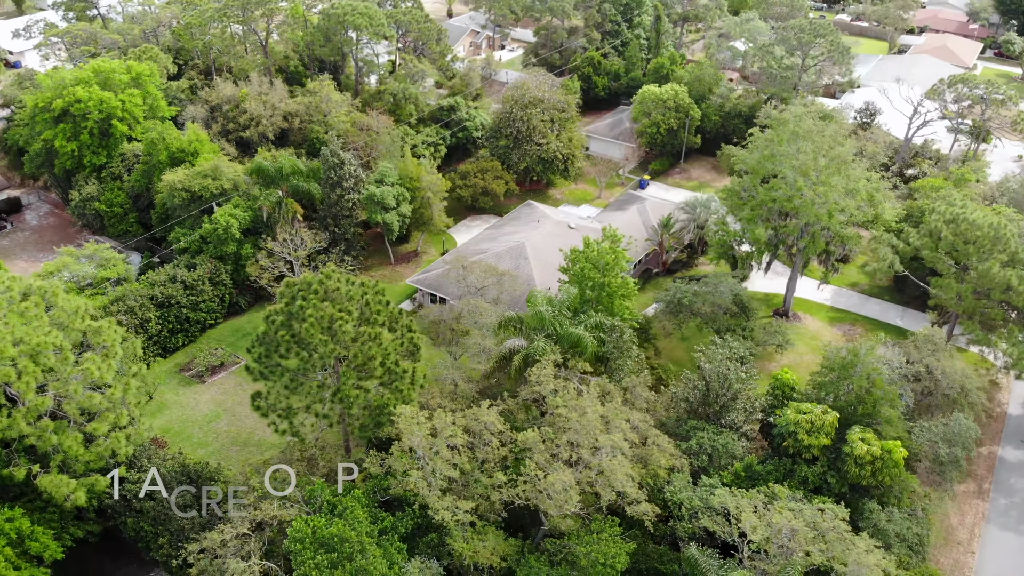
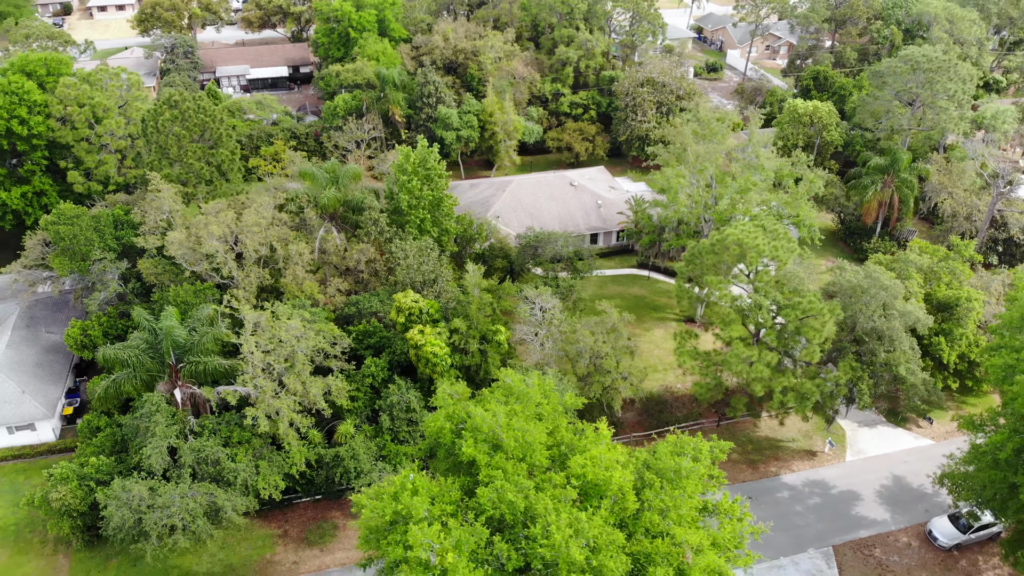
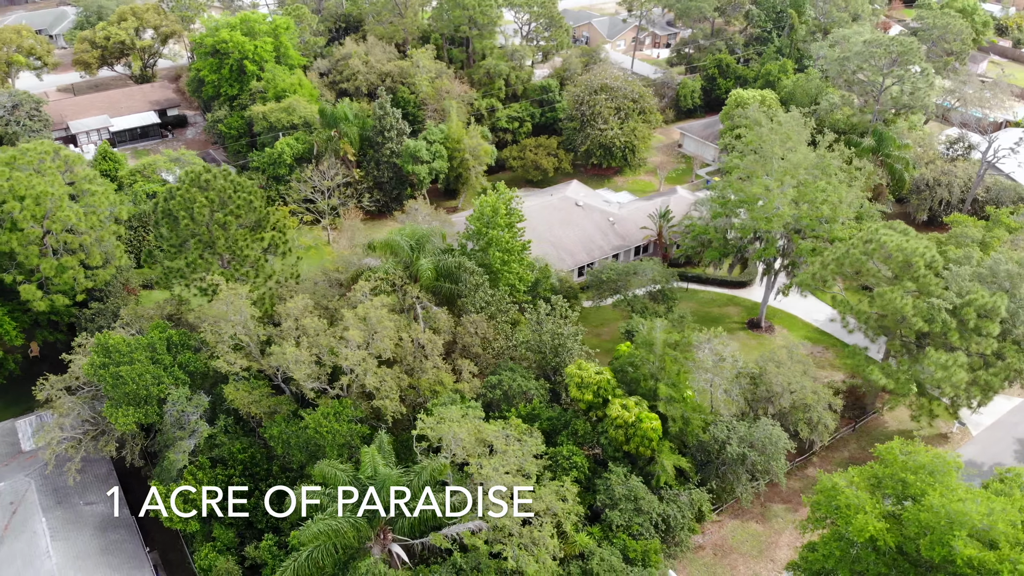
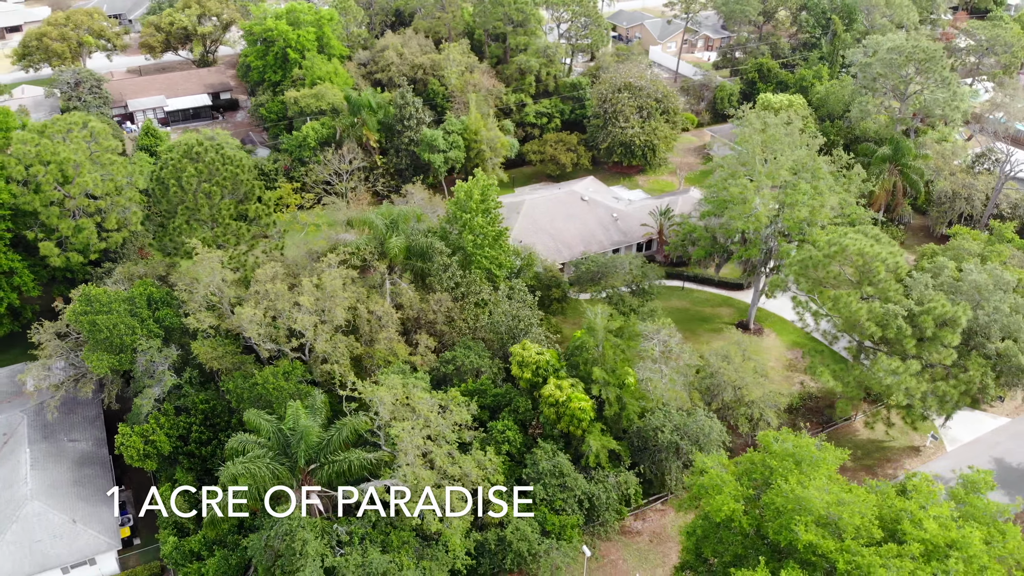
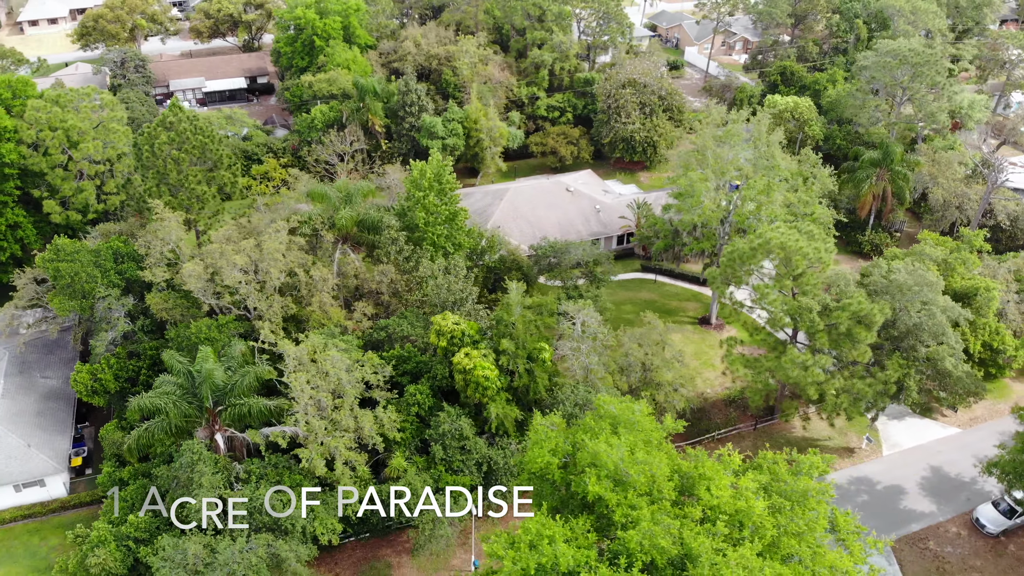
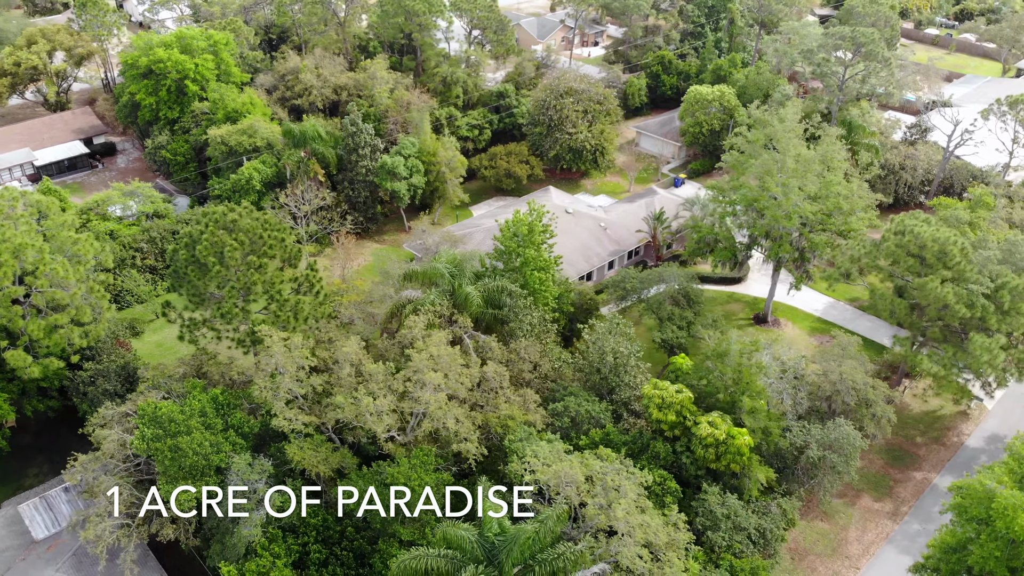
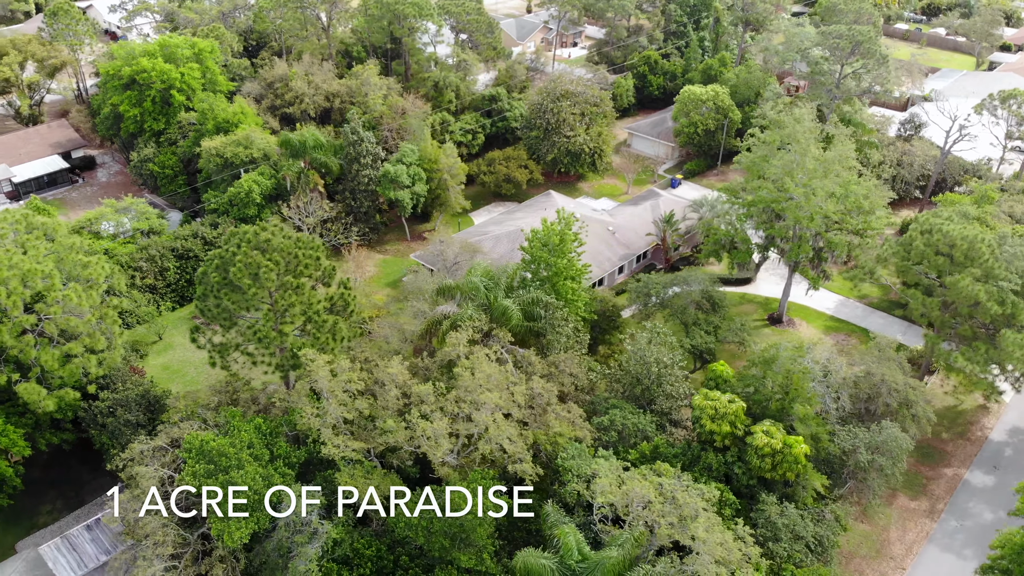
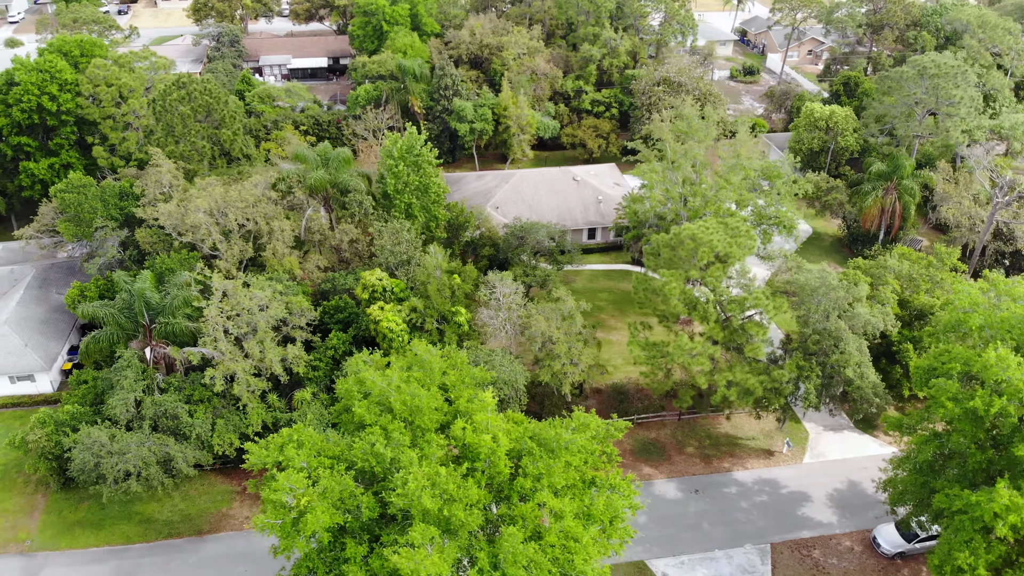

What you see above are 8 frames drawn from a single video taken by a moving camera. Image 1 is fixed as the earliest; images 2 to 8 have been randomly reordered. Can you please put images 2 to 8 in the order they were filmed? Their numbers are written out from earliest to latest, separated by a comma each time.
7, 6, 3, 4, 5, 2, 8
